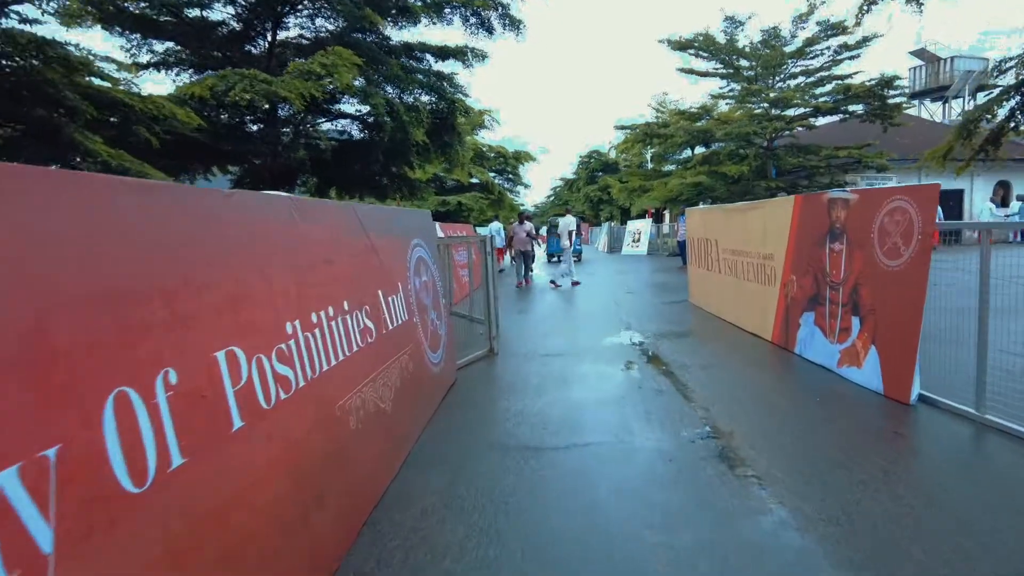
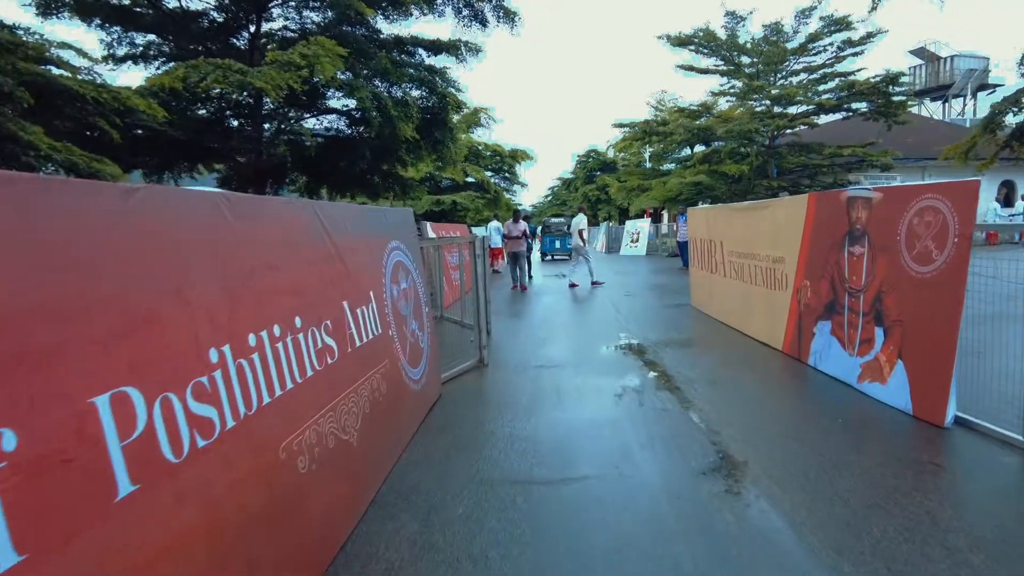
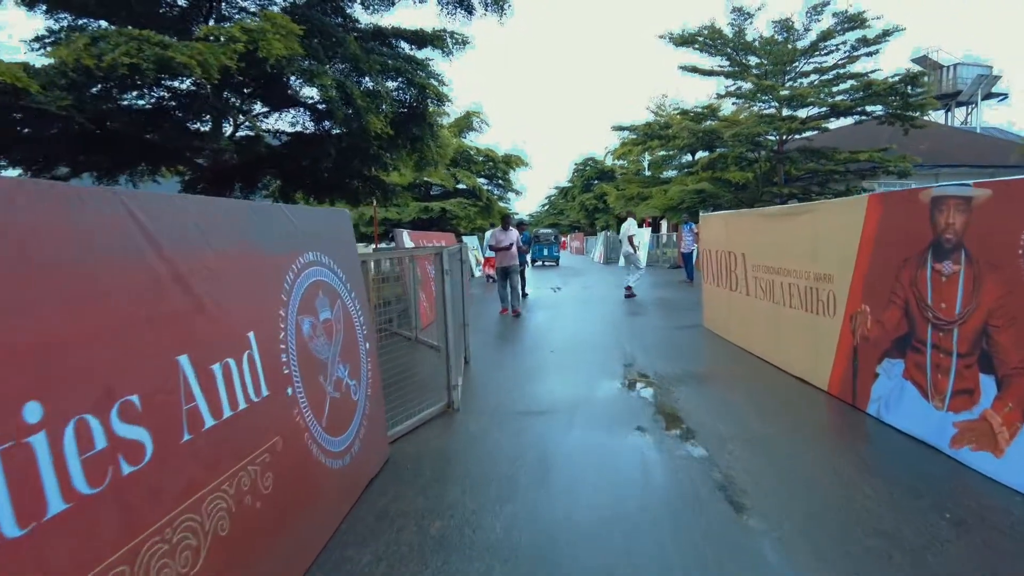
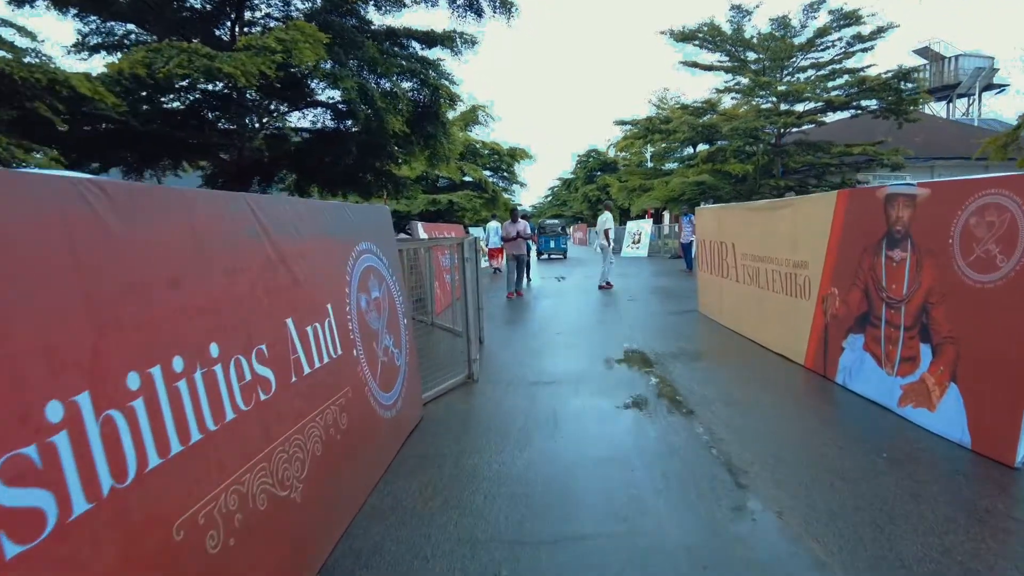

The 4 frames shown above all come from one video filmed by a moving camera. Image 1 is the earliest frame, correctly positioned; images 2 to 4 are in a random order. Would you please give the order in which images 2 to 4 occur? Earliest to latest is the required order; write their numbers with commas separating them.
2, 4, 3
